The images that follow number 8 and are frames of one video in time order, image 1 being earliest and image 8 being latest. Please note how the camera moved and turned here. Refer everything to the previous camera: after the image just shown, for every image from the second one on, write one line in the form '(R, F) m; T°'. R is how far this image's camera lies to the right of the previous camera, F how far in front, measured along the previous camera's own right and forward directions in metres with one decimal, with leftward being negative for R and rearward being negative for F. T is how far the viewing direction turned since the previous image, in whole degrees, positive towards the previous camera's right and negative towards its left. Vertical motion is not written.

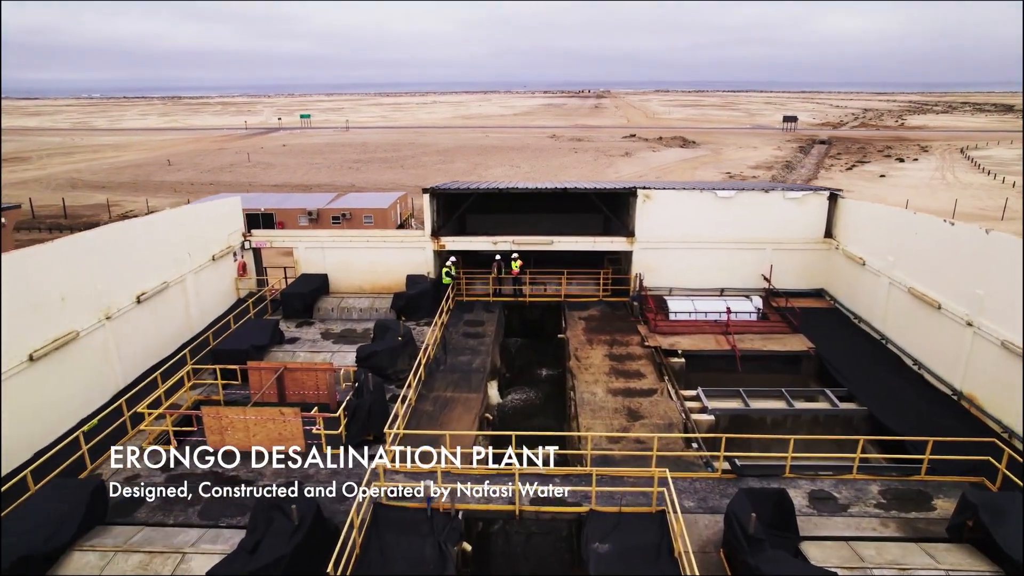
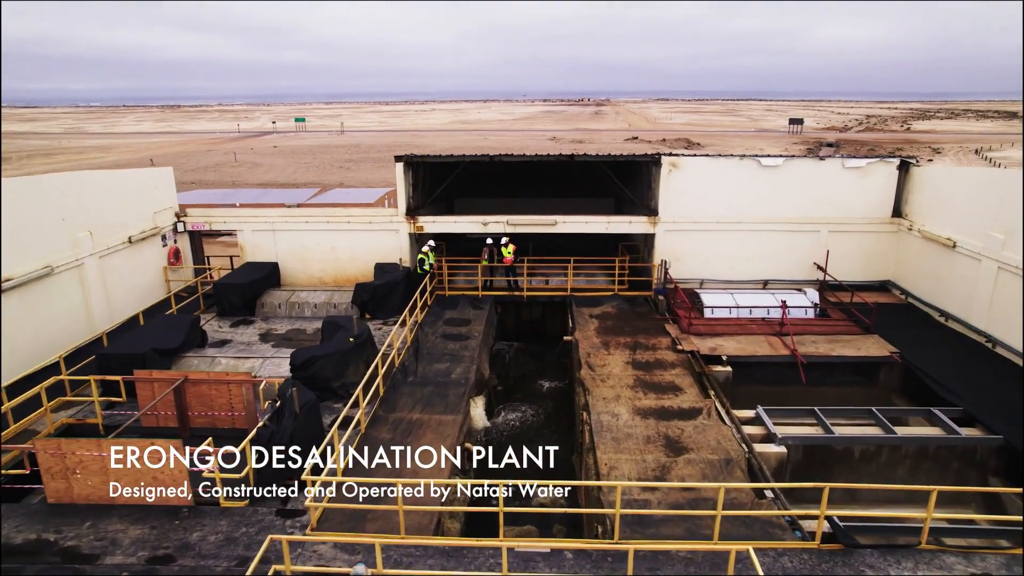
(+0.1, +4.2) m; 0°
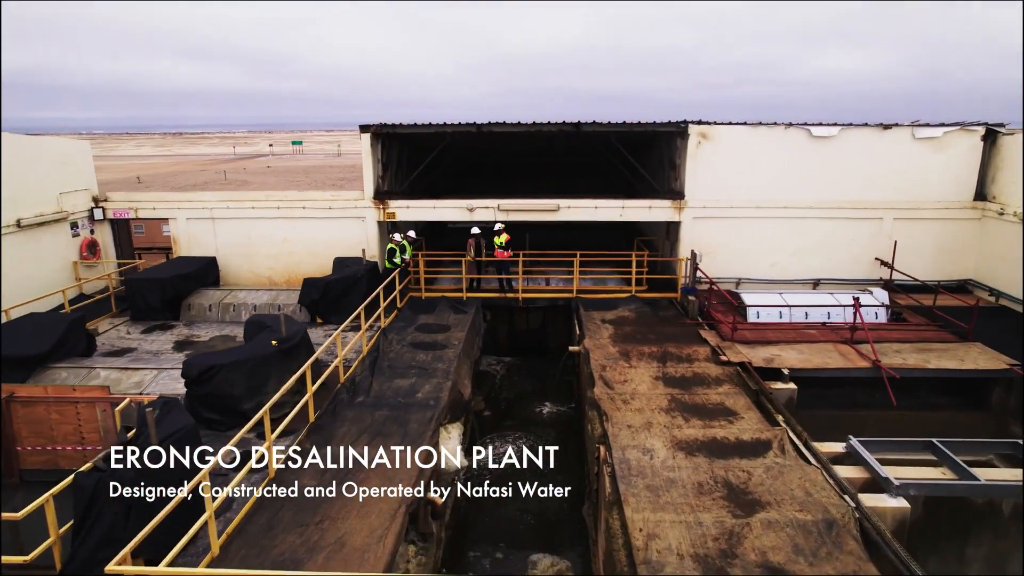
(+0.2, +3.4) m; 0°
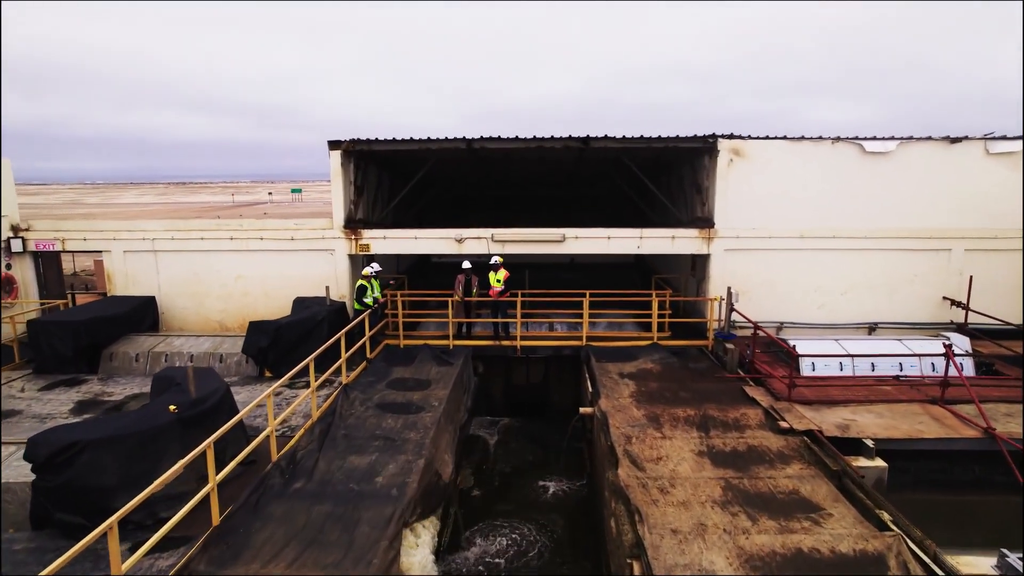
(+0.1, +2.4) m; 0°
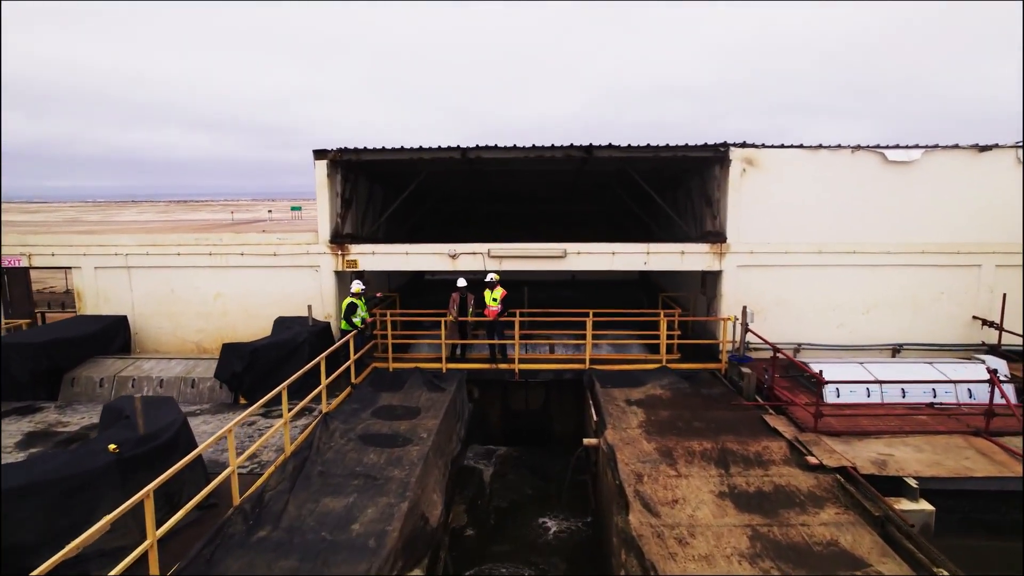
(0.0, +0.8) m; 0°
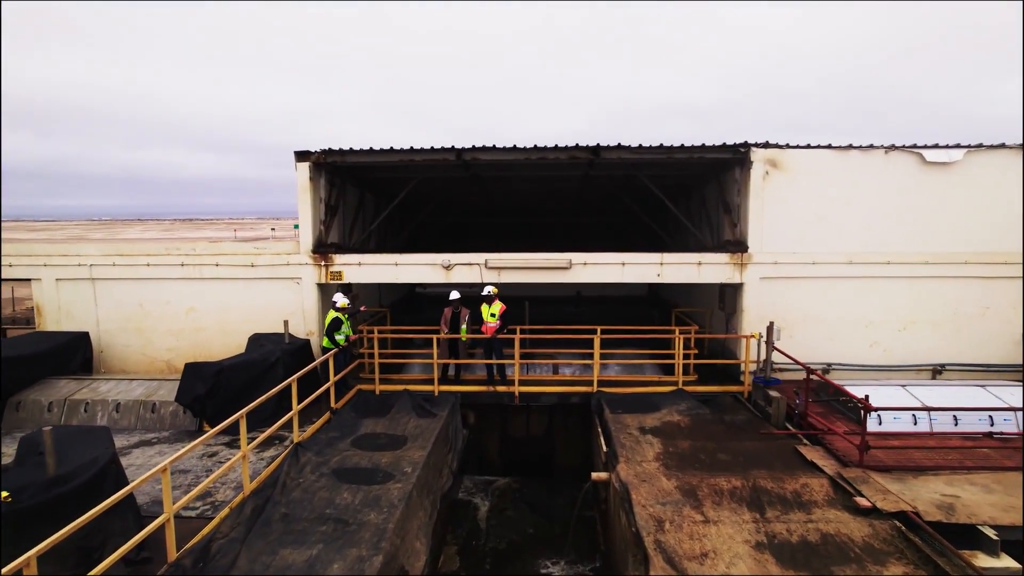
(+0.1, +1.0) m; 0°
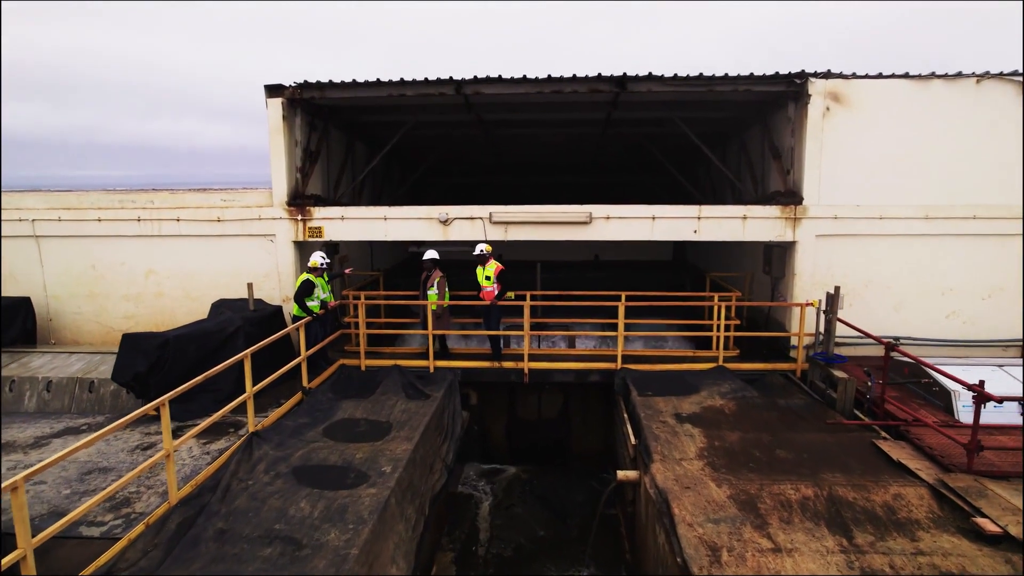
(+0.1, +1.6) m; -1°
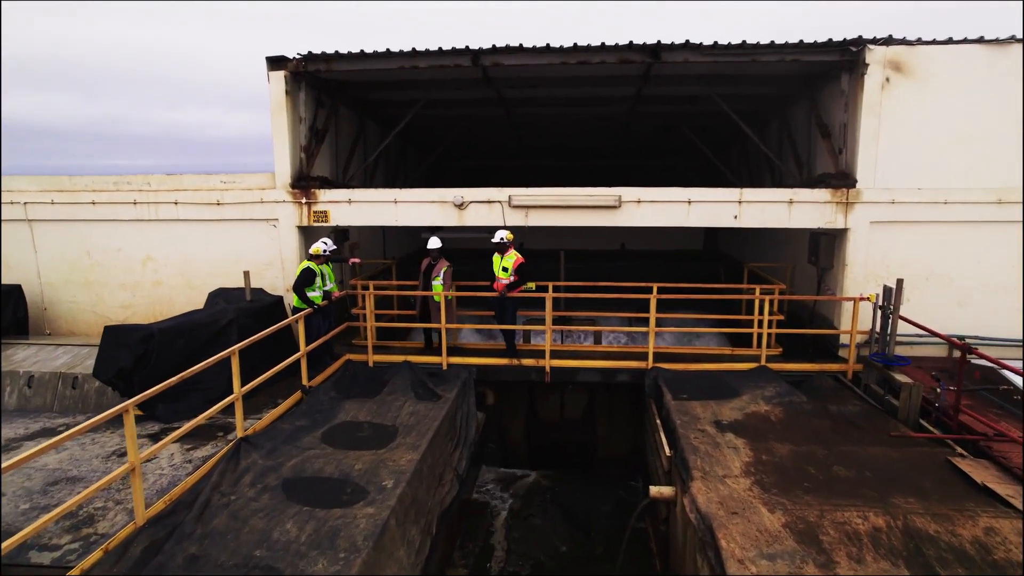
(0.0, +0.7) m; -2°
